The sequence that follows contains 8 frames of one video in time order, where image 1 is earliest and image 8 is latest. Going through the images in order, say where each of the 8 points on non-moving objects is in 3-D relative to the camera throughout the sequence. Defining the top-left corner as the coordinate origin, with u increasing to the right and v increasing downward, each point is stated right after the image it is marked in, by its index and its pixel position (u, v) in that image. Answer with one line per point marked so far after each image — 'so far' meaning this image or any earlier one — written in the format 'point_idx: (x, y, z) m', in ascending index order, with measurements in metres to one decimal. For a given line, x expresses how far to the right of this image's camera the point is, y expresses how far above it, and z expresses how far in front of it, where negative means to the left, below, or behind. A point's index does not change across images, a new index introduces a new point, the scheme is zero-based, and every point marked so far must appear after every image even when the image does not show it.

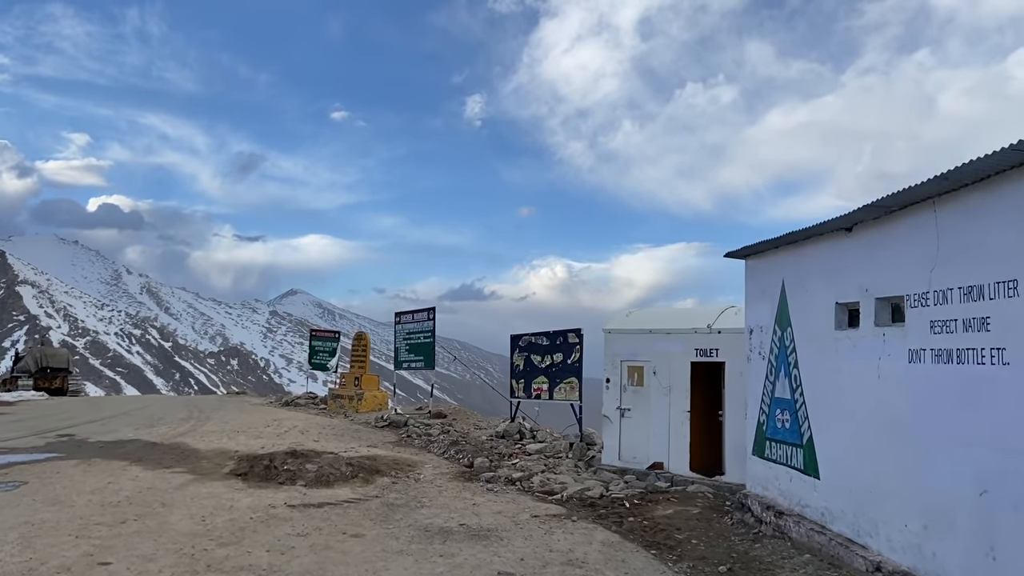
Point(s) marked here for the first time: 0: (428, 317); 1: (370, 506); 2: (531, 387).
0: (-2.0, -0.7, +16.6) m
1: (-1.7, -2.7, +8.5) m
2: (+0.4, -2.0, +14.3) m
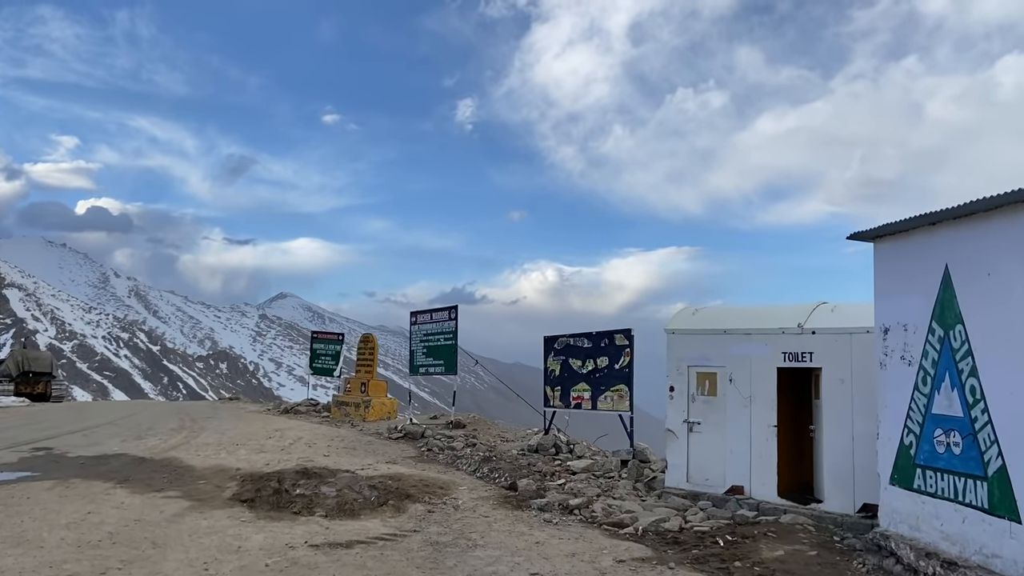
0: (-1.3, -0.6, +15.0) m
1: (-1.0, -2.5, +6.9) m
2: (+1.0, -2.0, +12.7) m
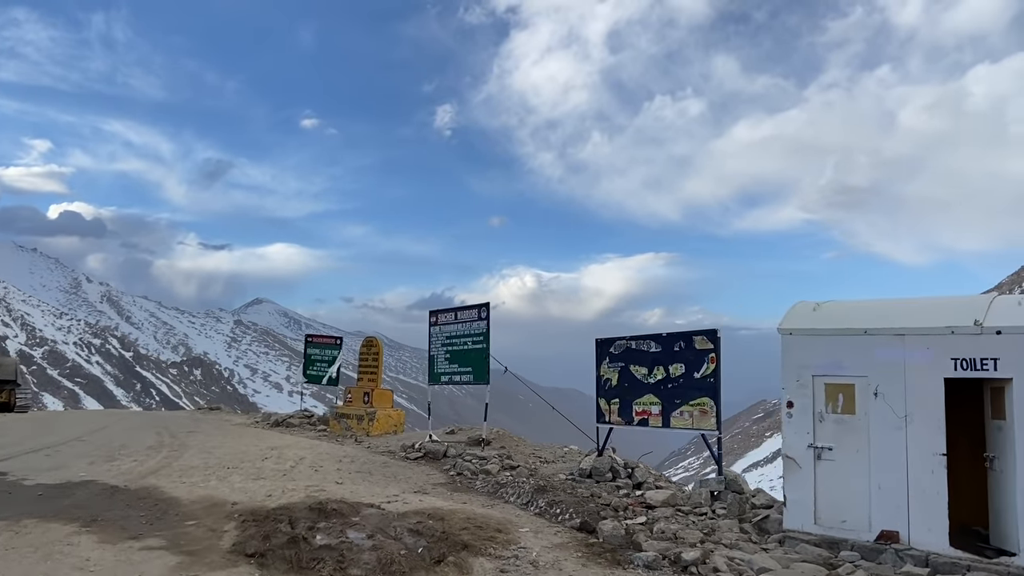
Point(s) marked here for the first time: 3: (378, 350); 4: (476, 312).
0: (-0.6, -0.5, +12.9) m
1: (0.0, -2.4, +4.8) m
2: (+1.8, -1.9, +10.7) m
3: (-3.7, -1.7, +19.2) m
4: (-0.7, -0.4, +13.0) m
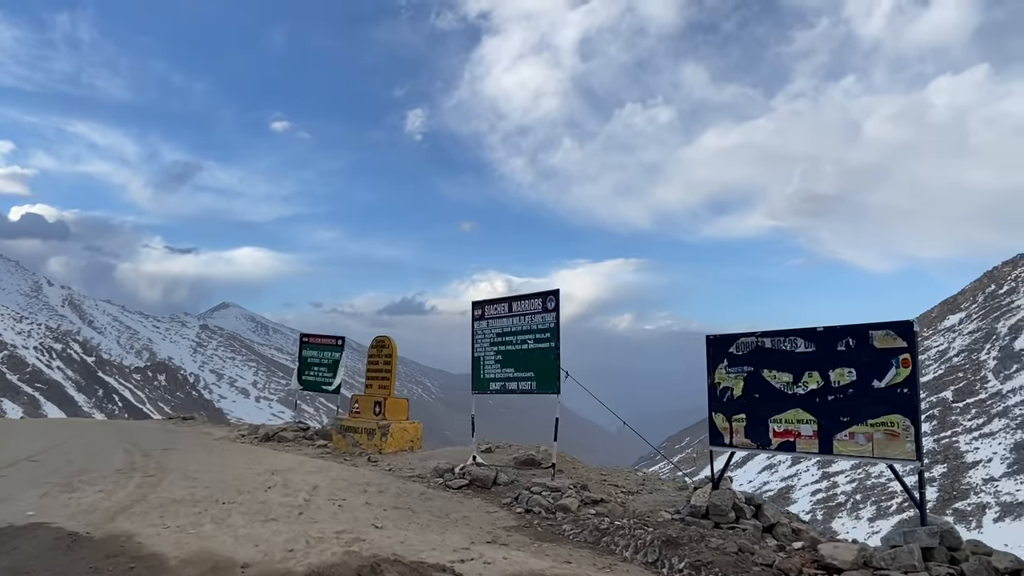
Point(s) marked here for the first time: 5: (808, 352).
0: (+0.4, -0.3, +10.3) m
1: (+1.3, -2.1, +2.2) m
2: (+3.0, -1.7, +8.2) m
3: (-2.9, -1.5, +16.5) m
4: (+0.4, -0.2, +10.3) m
5: (+3.3, -0.7, +7.8) m
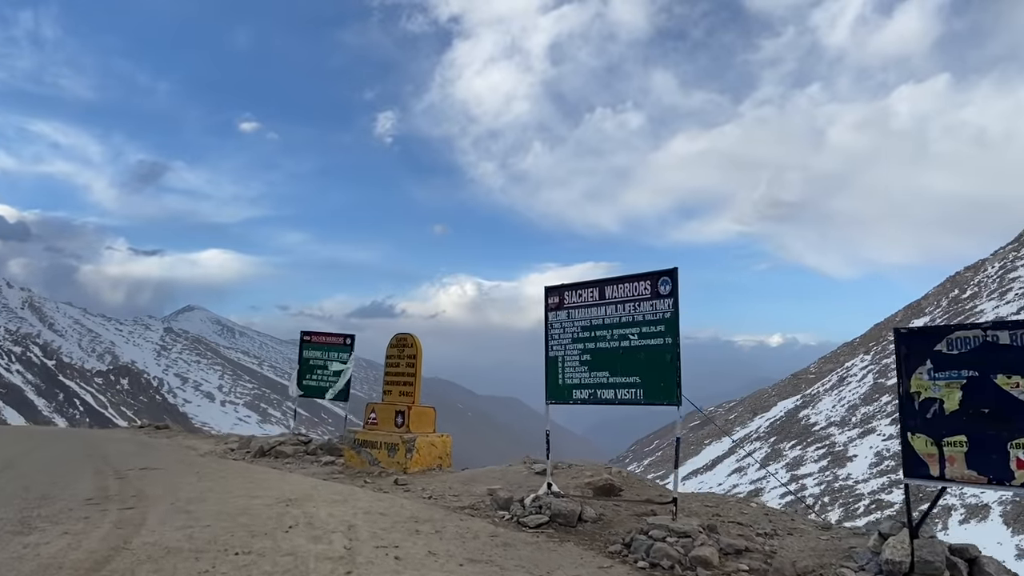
0: (+1.6, -0.1, +8.0) m
1: (+2.8, -1.9, 0.0) m
2: (+4.2, -1.4, +5.9) m
3: (-2.0, -1.3, +14.1) m
4: (+1.5, 0.0, +8.0) m
5: (+4.5, -0.5, +5.6) m
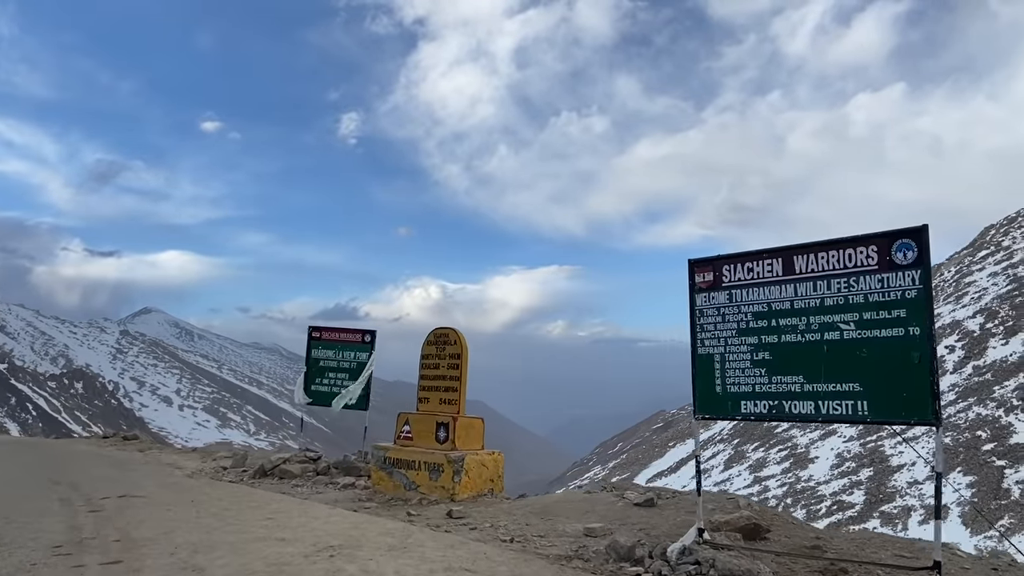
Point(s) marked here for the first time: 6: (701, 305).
0: (+2.9, +0.1, +5.7) m
1: (+4.5, -1.6, -2.3) m
2: (+5.6, -1.2, +3.8) m
3: (-0.9, -1.1, +11.6) m
4: (+2.9, +0.3, +5.8) m
5: (+6.0, -0.3, +3.5) m
6: (+1.8, -0.2, +6.7) m
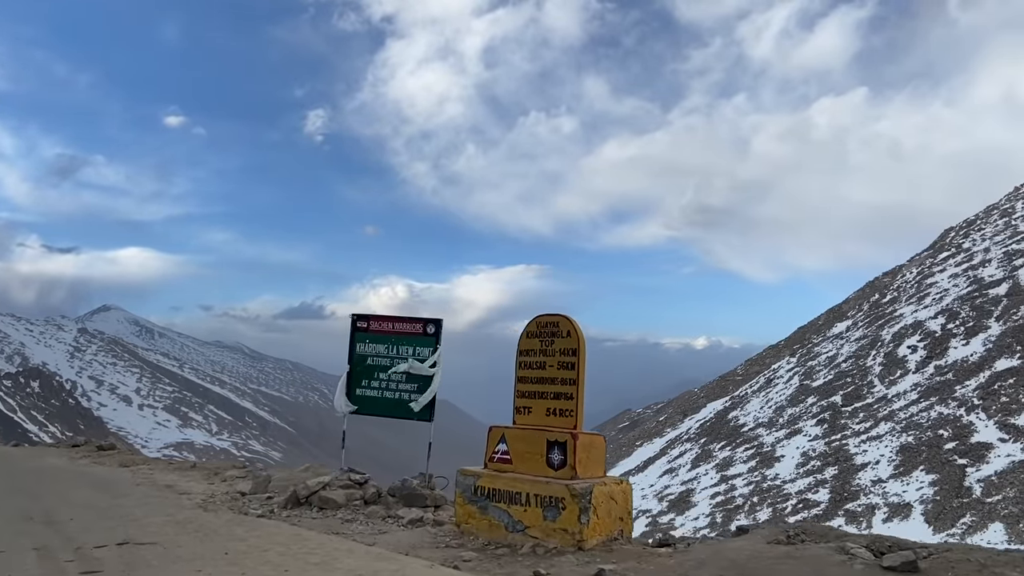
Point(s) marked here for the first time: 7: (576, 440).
0: (+4.9, +0.4, +3.1) m
1: (+6.8, -1.4, -4.8) m
2: (+7.6, -1.0, +1.3) m
3: (+0.8, -0.7, +8.8) m
4: (+4.8, +0.5, +3.1) m
5: (+8.0, 0.0, +1.0) m
6: (+3.7, +0.1, +4.0) m
7: (+0.8, -1.8, +8.4) m
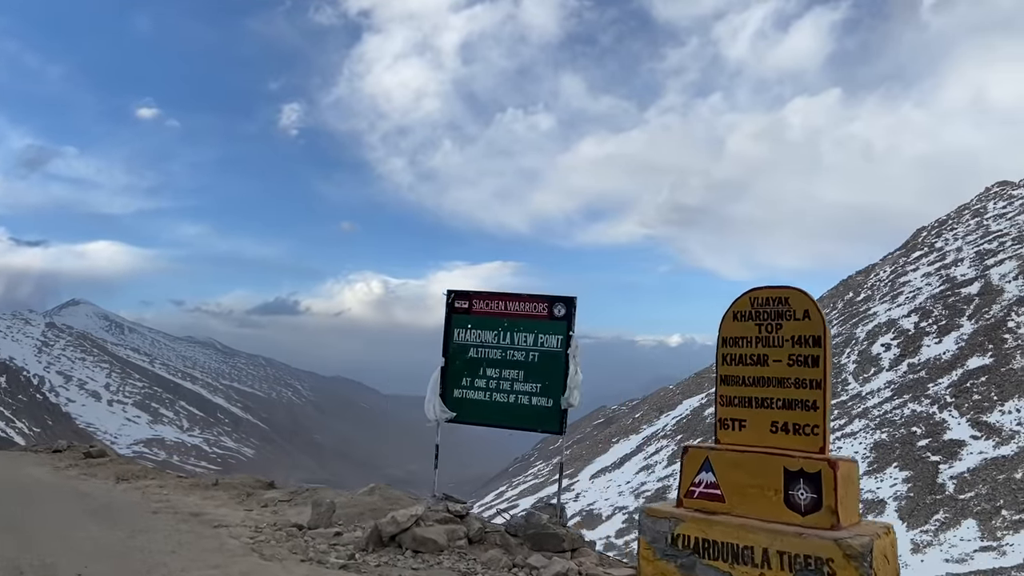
0: (+6.9, +0.7, +0.6) m
1: (+9.1, -1.2, -7.2) m
2: (+9.7, -0.7, -1.1) m
3: (+2.6, -0.4, +6.2) m
4: (+6.9, +0.8, +0.6) m
5: (+10.1, +0.2, -1.4) m
6: (+5.7, +0.4, +1.5) m
7: (+2.7, -1.5, +5.8) m
